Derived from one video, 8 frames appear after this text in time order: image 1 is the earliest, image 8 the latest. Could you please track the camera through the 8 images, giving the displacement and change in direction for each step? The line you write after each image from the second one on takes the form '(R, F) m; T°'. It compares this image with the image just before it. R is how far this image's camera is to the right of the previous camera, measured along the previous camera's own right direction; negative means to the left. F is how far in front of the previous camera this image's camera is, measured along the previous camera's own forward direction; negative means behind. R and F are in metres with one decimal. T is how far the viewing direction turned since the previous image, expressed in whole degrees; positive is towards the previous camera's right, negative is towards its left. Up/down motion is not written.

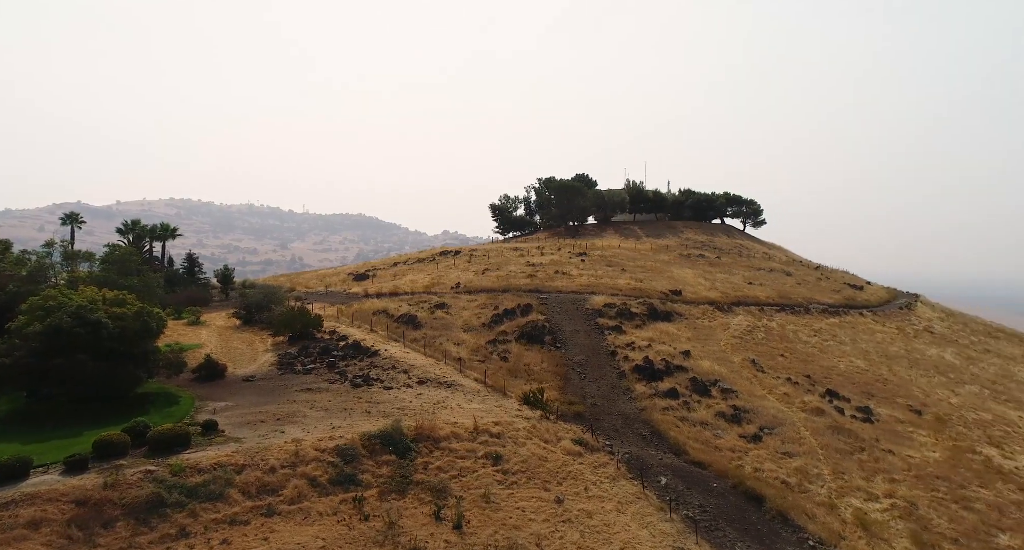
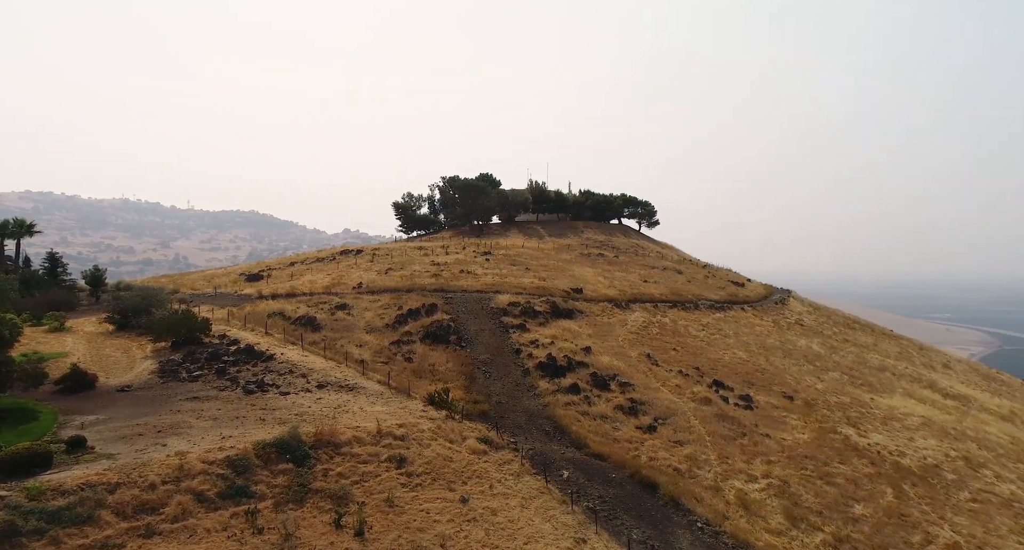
(+0.3, -0.1) m; +9°
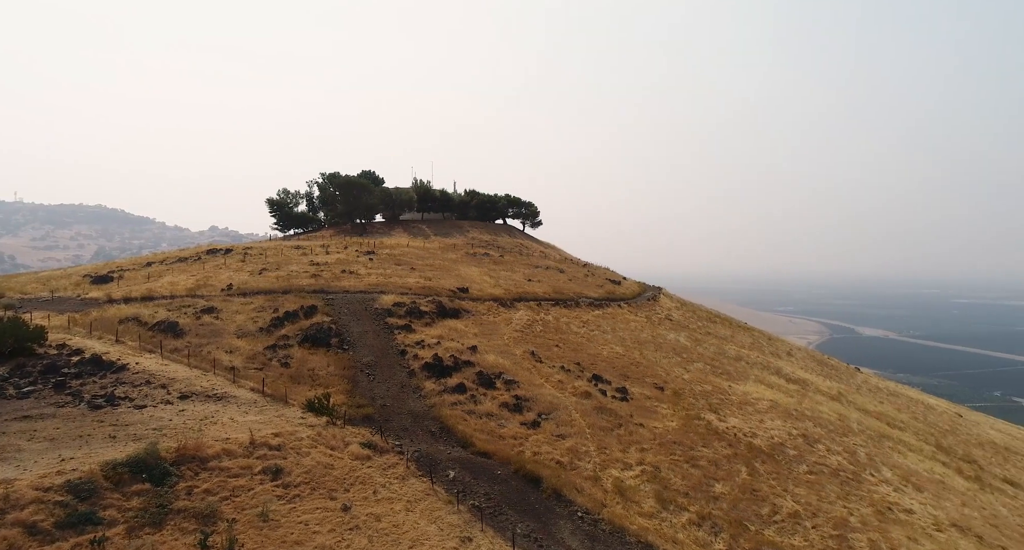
(+0.6, 0.0) m; +11°
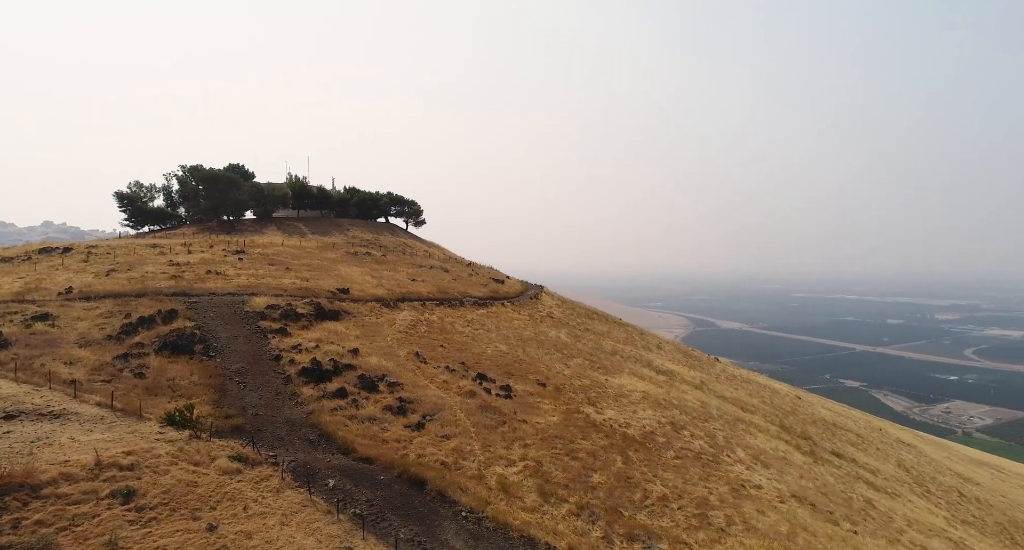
(+0.7, +0.1) m; +10°
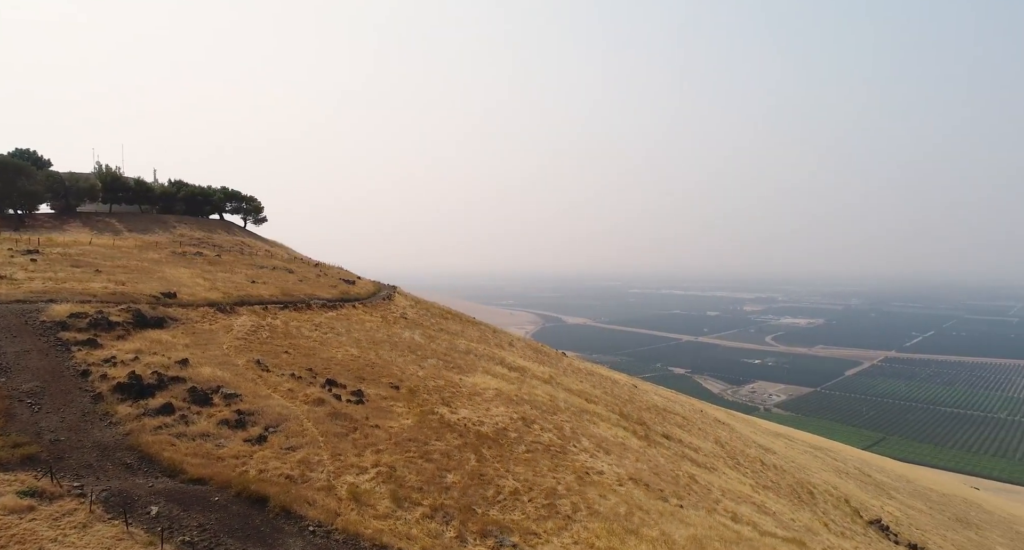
(+0.4, +0.1) m; +14°
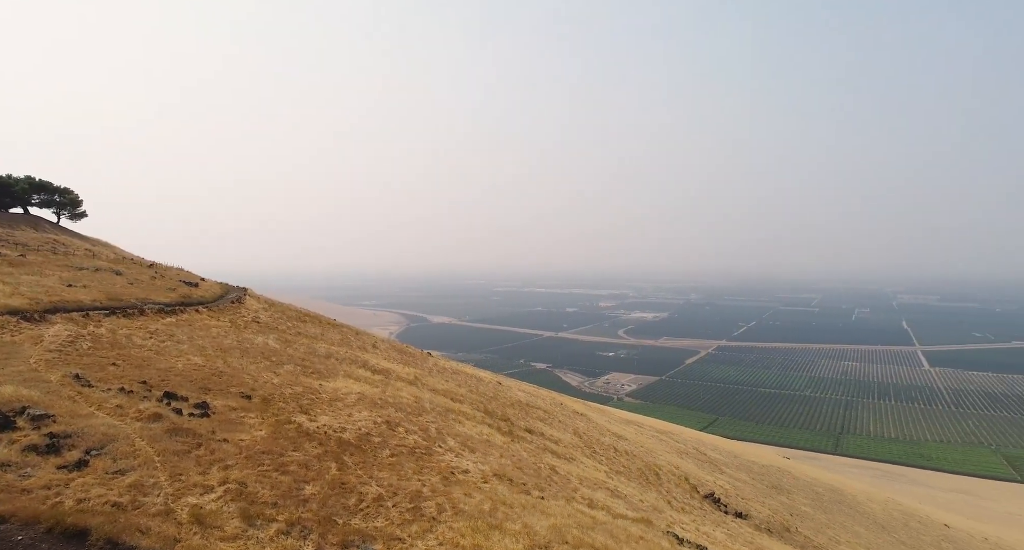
(+0.1, 0.0) m; +13°
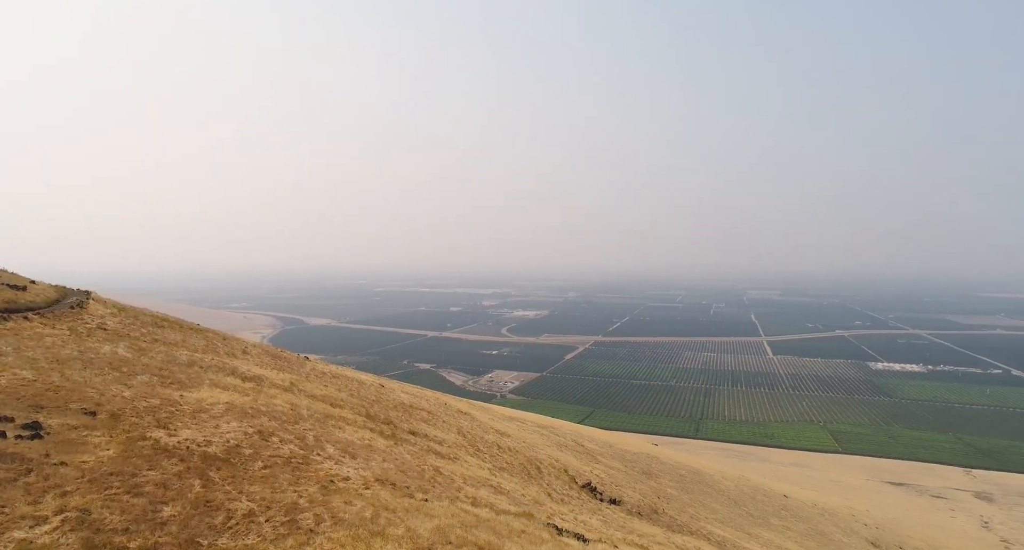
(0.0, 0.0) m; +12°
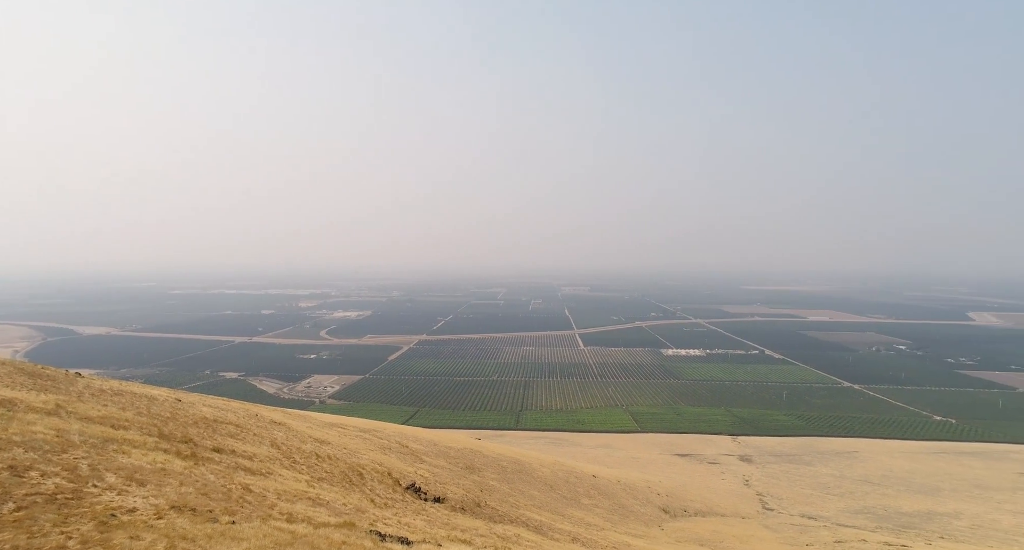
(+0.1, 0.0) m; +17°
